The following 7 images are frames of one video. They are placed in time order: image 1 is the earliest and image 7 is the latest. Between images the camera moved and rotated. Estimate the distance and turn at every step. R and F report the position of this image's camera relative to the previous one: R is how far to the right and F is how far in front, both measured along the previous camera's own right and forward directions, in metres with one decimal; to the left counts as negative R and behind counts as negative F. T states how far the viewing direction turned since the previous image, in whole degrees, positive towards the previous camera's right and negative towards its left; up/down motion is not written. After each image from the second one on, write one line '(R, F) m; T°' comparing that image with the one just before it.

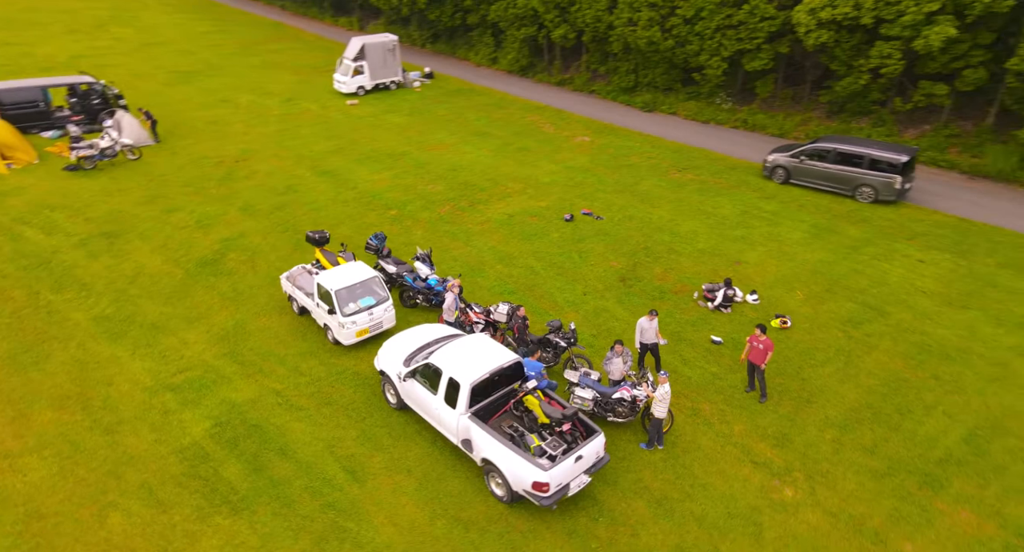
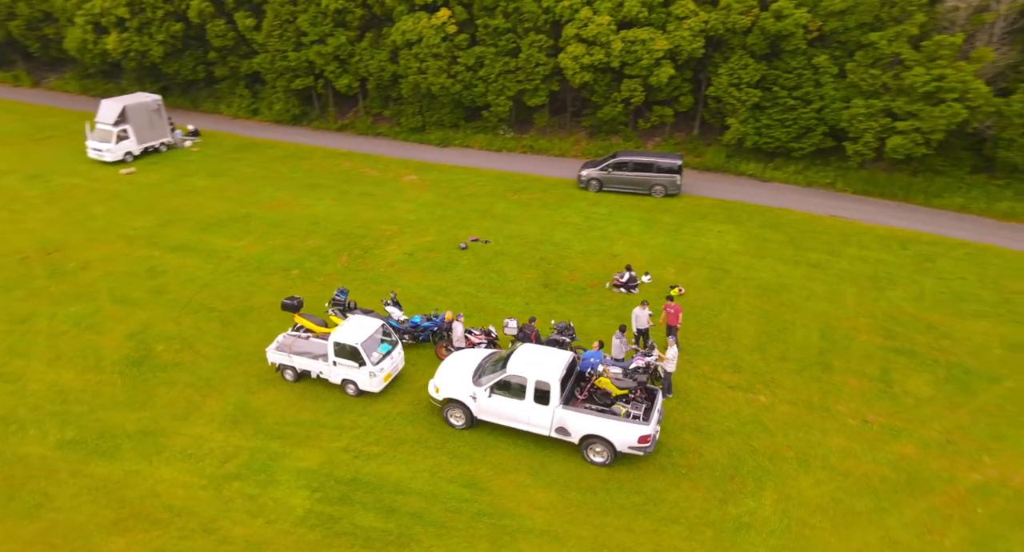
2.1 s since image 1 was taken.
(-5.8, -0.7) m; +25°
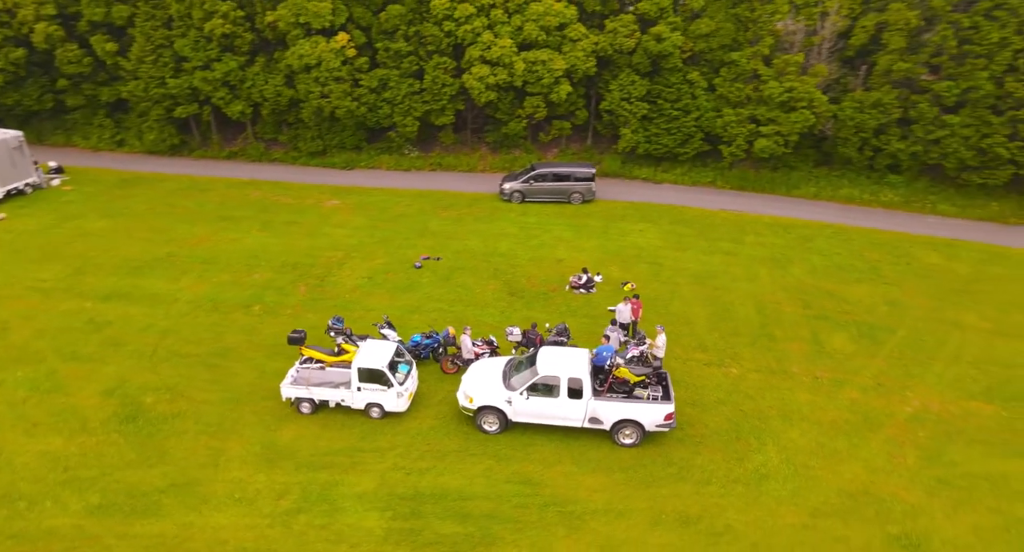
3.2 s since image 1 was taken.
(-3.1, -0.6) m; +13°
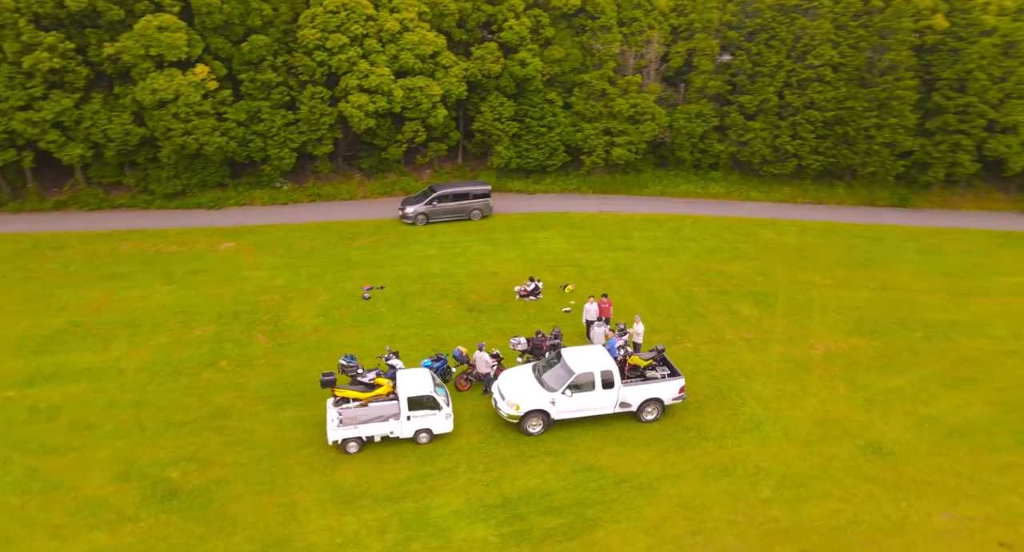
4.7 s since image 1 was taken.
(-4.6, -0.6) m; +17°
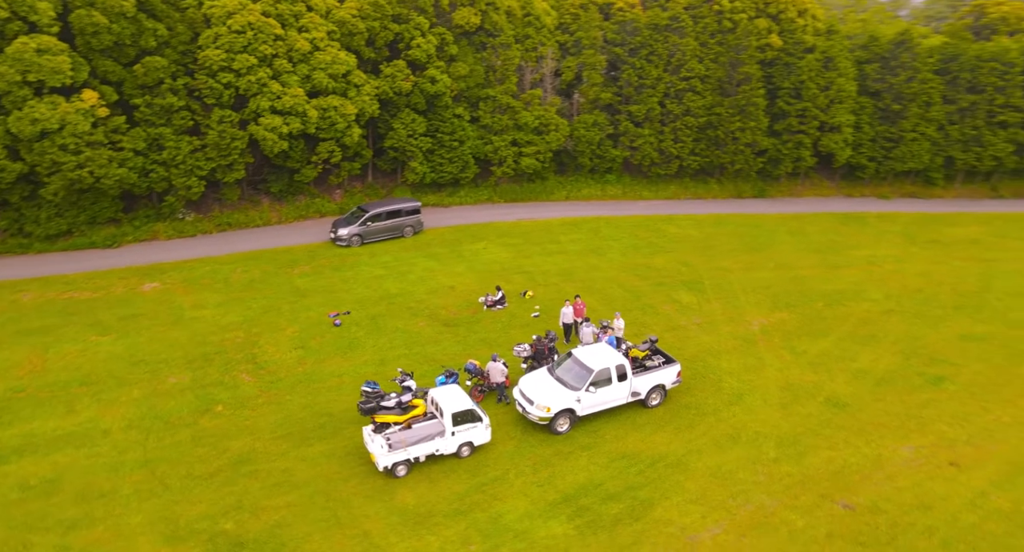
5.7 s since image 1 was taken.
(-3.6, -0.5) m; +13°
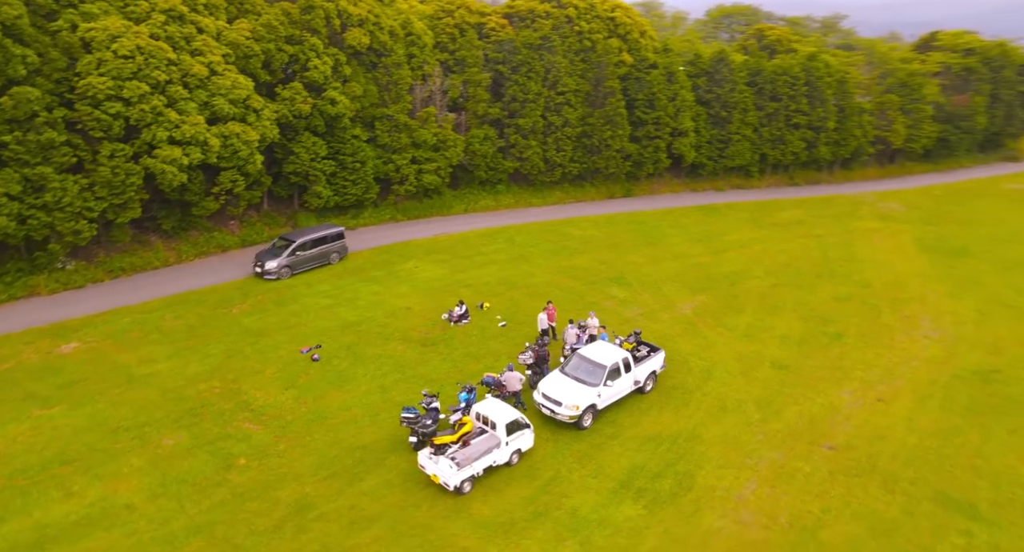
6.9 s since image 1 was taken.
(-4.5, -0.6) m; +15°
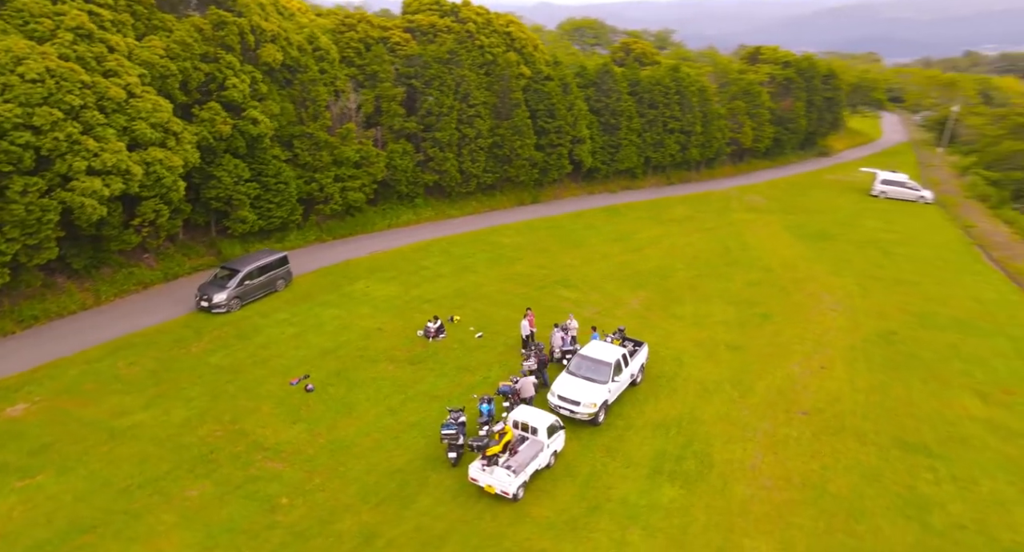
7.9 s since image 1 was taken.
(-3.8, -0.6) m; +12°
